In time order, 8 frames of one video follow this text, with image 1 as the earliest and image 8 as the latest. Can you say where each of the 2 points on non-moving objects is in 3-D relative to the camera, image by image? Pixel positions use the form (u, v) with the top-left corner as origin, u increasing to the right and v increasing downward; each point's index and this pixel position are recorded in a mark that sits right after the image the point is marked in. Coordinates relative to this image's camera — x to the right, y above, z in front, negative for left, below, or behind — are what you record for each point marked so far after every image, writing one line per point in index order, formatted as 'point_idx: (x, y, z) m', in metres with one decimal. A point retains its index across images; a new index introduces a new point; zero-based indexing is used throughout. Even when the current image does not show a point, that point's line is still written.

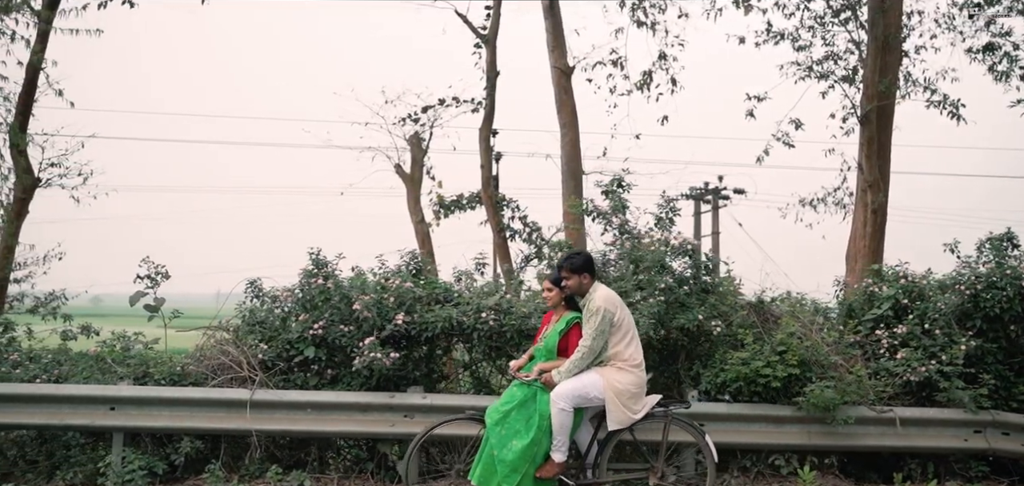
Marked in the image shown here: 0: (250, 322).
0: (-2.0, -0.6, +6.3) m
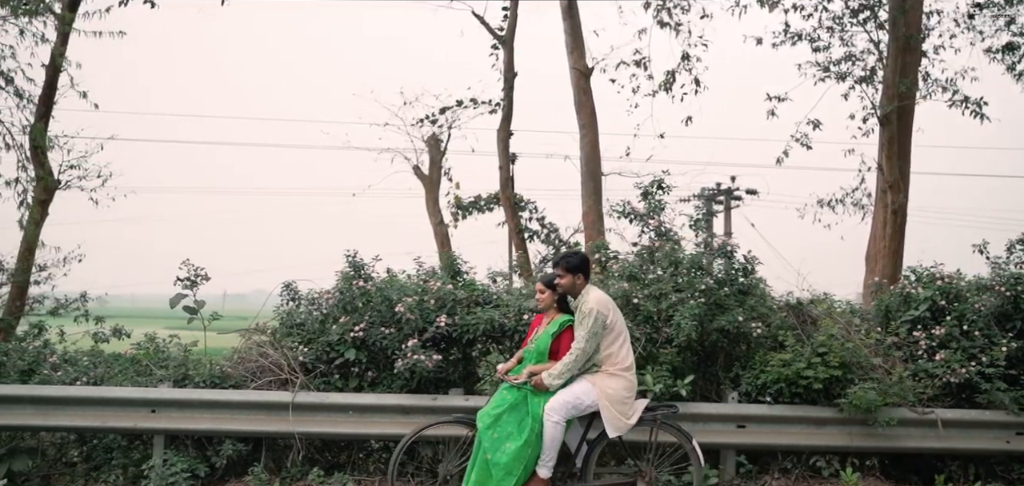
0: (-1.7, -0.6, +6.4) m
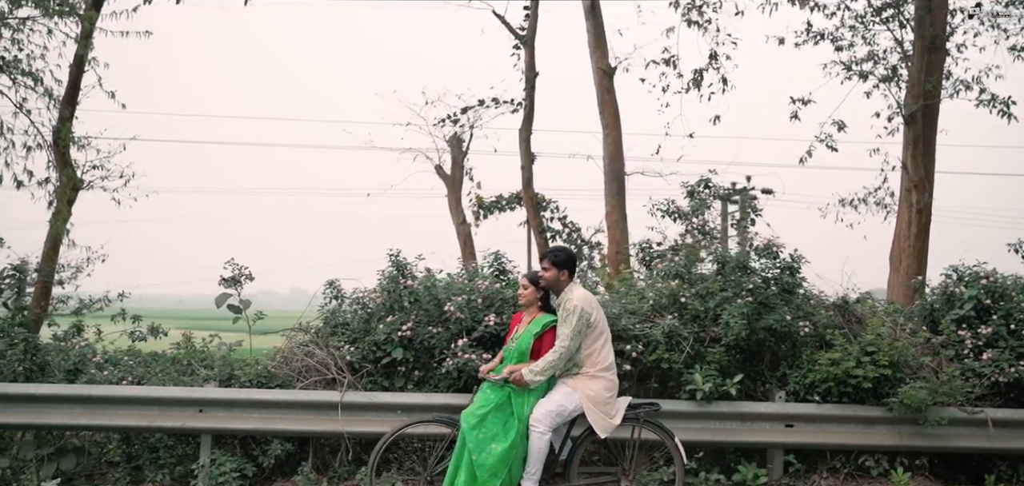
0: (-1.4, -0.6, +6.3) m
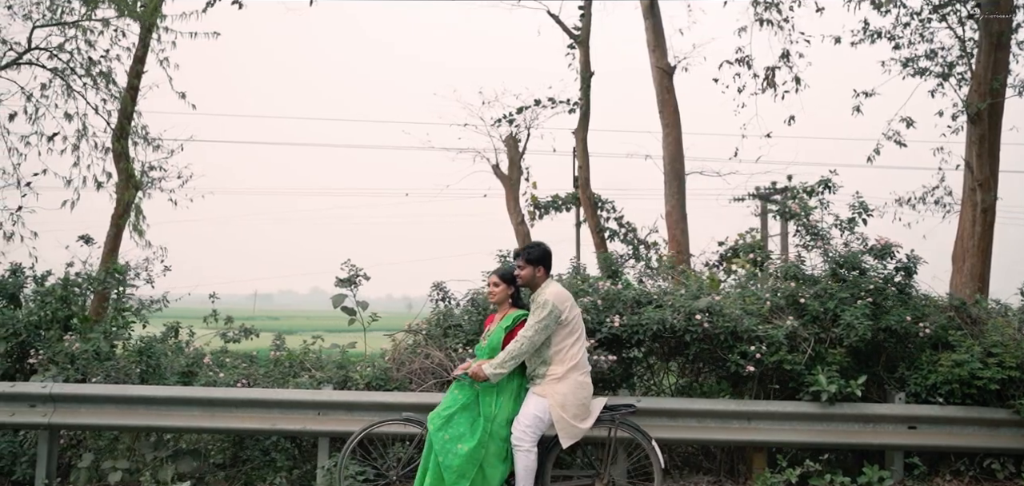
0: (-0.5, -0.6, +6.3) m
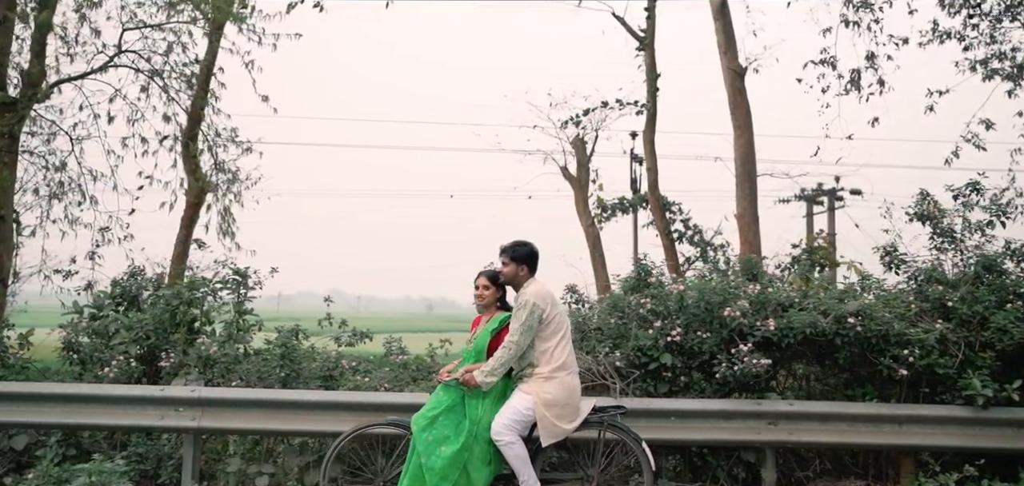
0: (+0.5, -0.6, +6.3) m
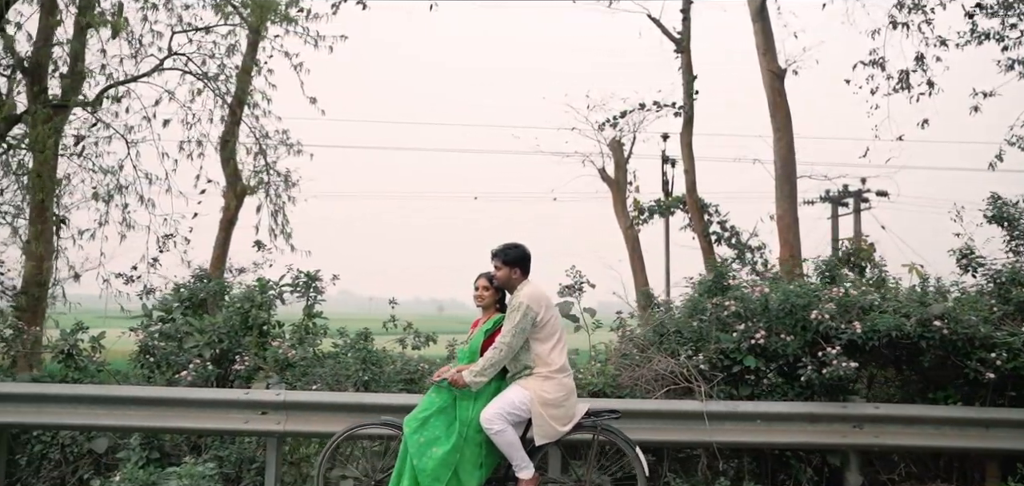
0: (+1.1, -0.7, +6.3) m
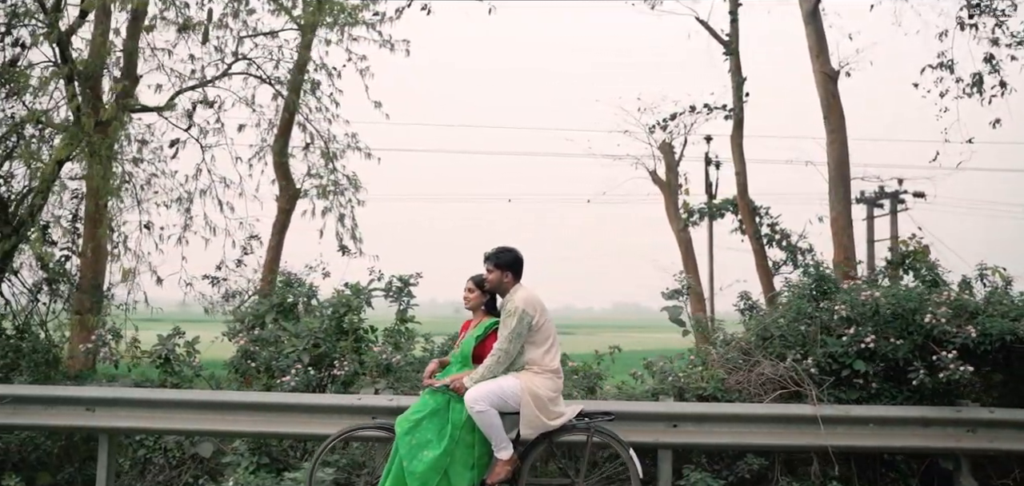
0: (+1.9, -0.7, +6.3) m
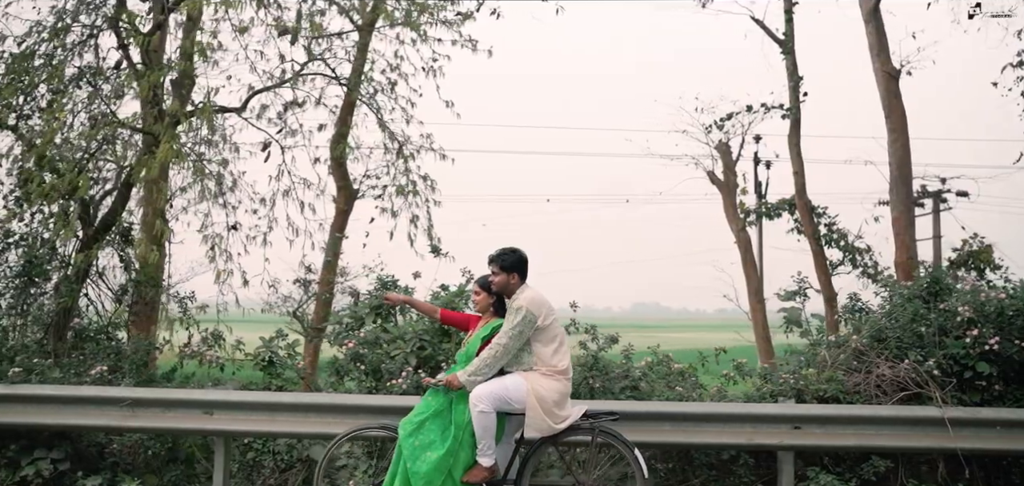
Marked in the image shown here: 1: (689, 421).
0: (+2.7, -0.7, +6.2) m
1: (+1.2, -1.2, +5.9) m
